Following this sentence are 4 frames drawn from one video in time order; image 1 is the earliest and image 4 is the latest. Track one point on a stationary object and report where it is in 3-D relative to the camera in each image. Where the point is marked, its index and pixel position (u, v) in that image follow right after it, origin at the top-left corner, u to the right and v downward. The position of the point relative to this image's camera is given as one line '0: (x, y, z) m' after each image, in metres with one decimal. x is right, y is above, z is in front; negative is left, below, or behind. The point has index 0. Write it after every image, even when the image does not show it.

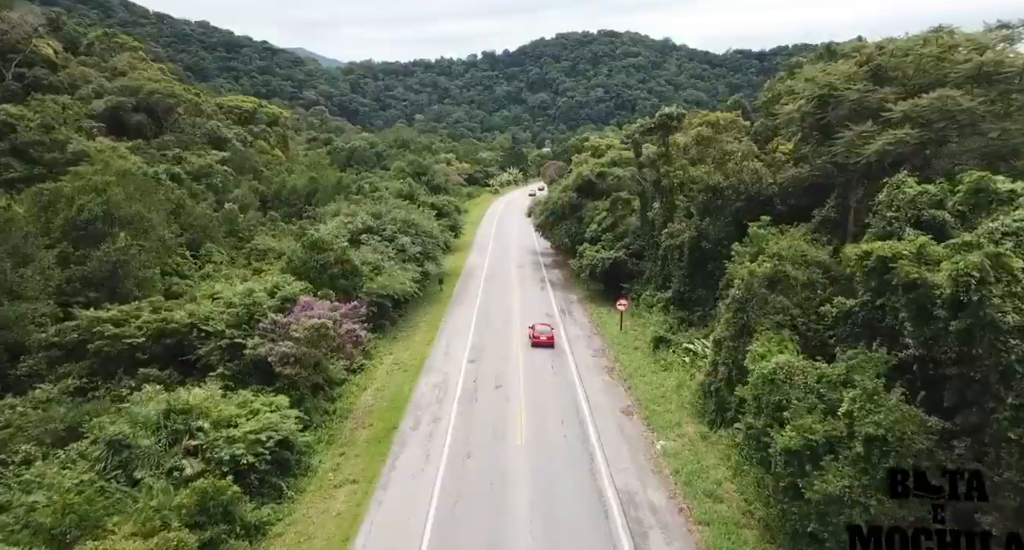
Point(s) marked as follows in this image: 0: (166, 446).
0: (-9.0, -4.5, +19.4) m
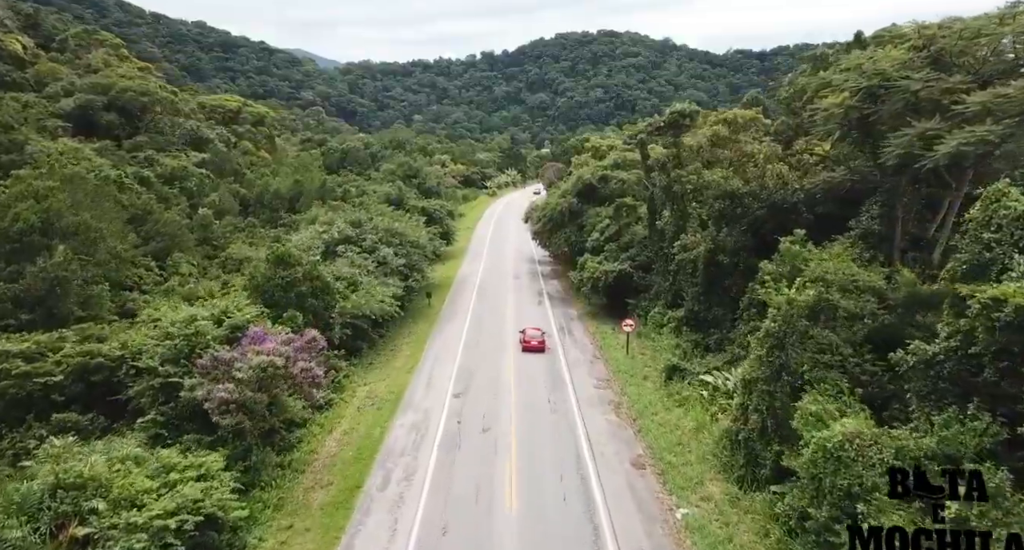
0: (-9.4, -5.2, +15.3) m
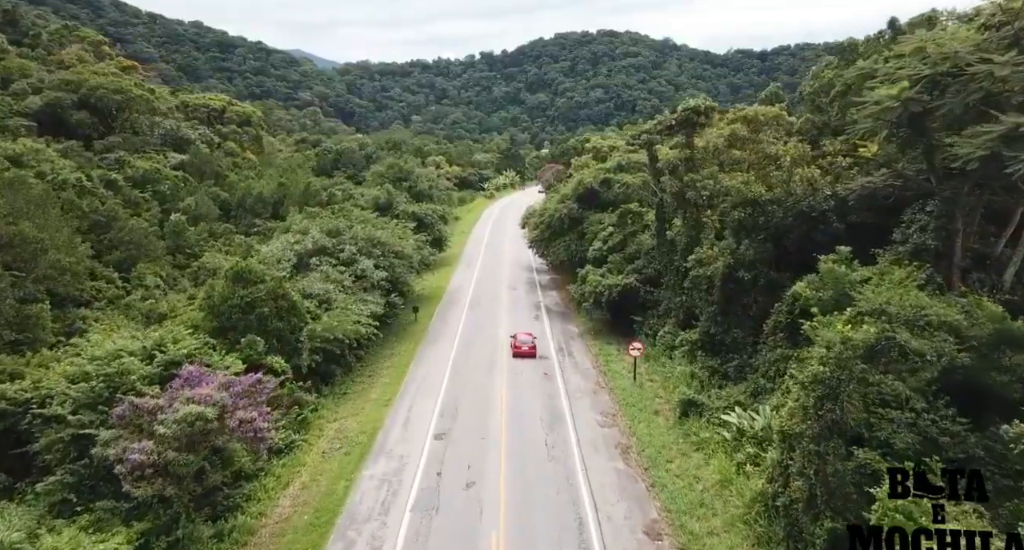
0: (-9.6, -5.9, +11.5) m
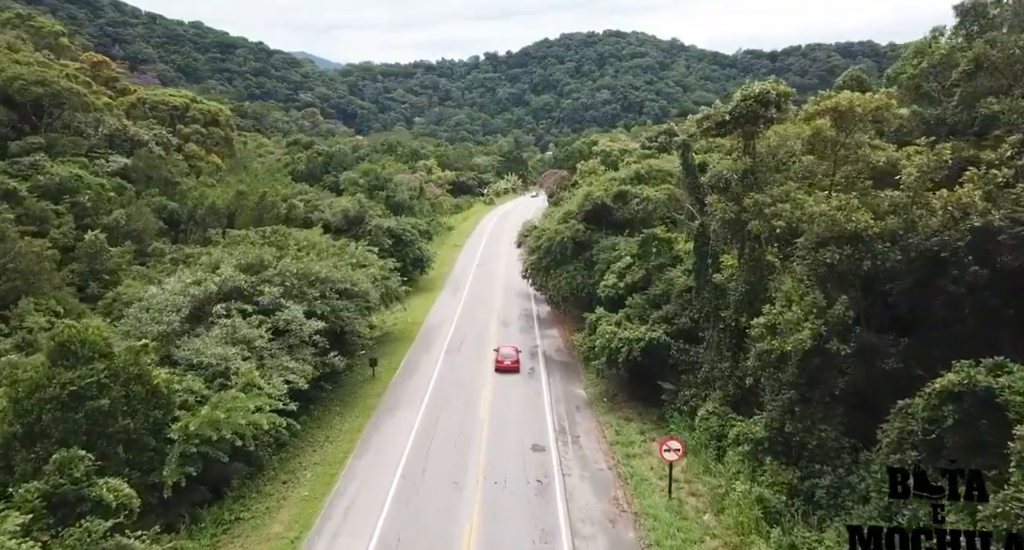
0: (-10.4, -7.5, +2.0) m
